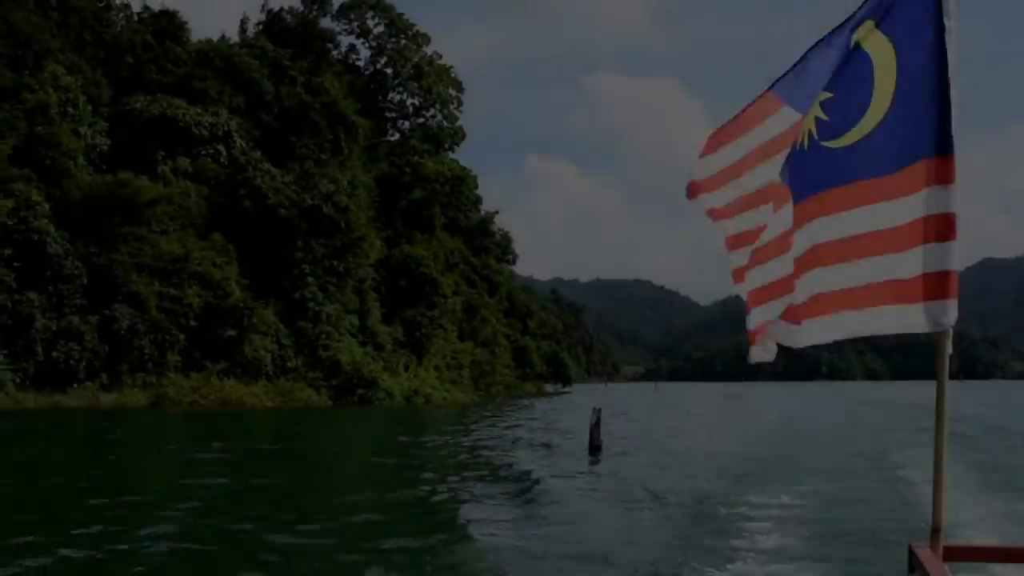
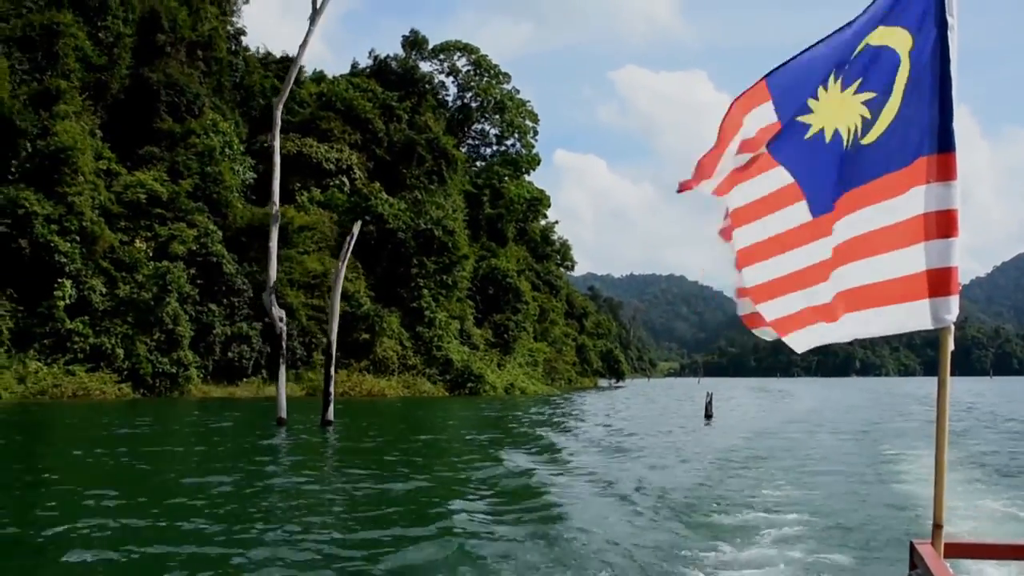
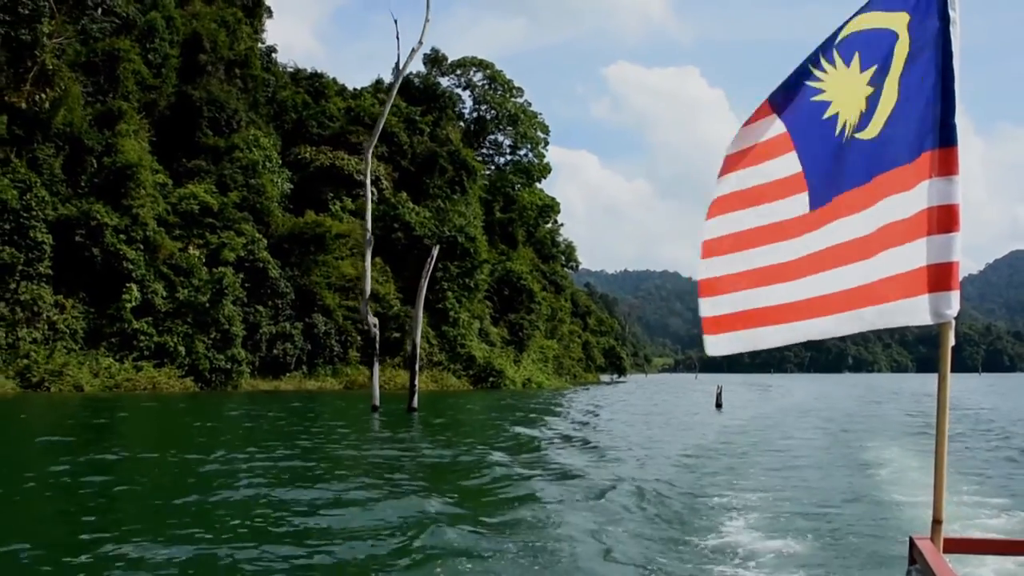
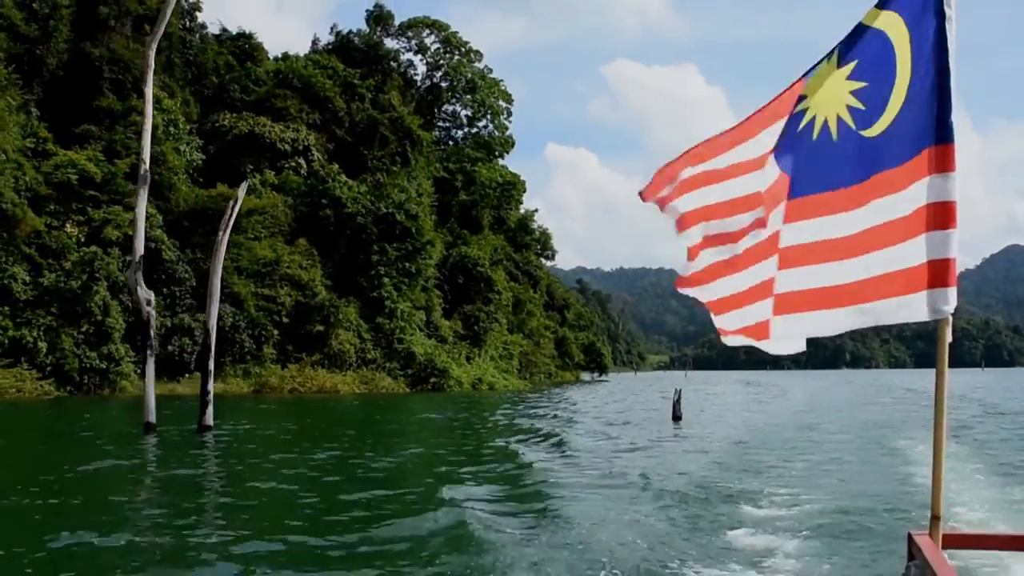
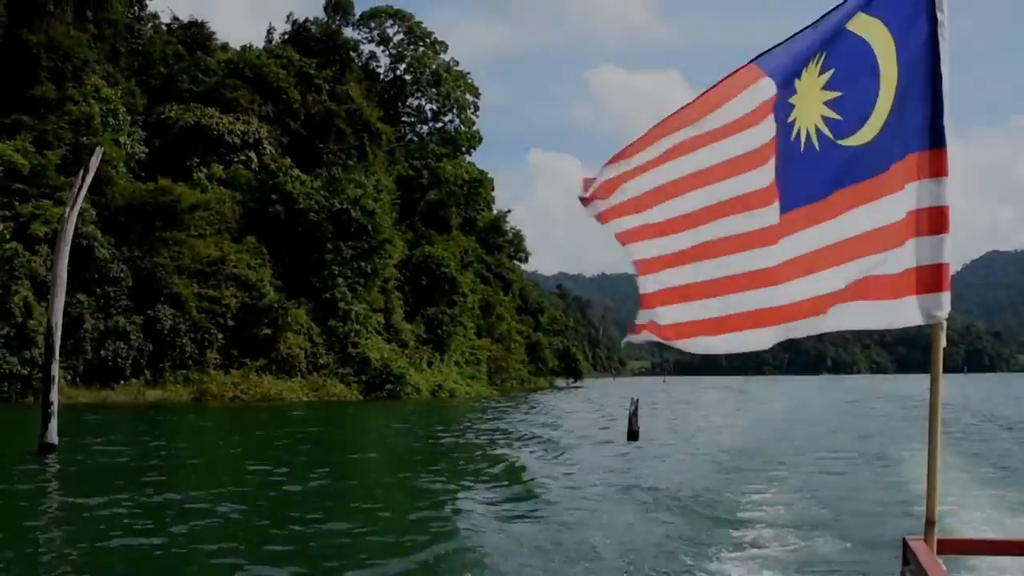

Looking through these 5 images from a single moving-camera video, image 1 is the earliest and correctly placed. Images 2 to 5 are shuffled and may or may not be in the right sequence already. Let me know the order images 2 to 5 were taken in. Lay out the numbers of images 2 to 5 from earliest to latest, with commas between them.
5, 4, 2, 3
